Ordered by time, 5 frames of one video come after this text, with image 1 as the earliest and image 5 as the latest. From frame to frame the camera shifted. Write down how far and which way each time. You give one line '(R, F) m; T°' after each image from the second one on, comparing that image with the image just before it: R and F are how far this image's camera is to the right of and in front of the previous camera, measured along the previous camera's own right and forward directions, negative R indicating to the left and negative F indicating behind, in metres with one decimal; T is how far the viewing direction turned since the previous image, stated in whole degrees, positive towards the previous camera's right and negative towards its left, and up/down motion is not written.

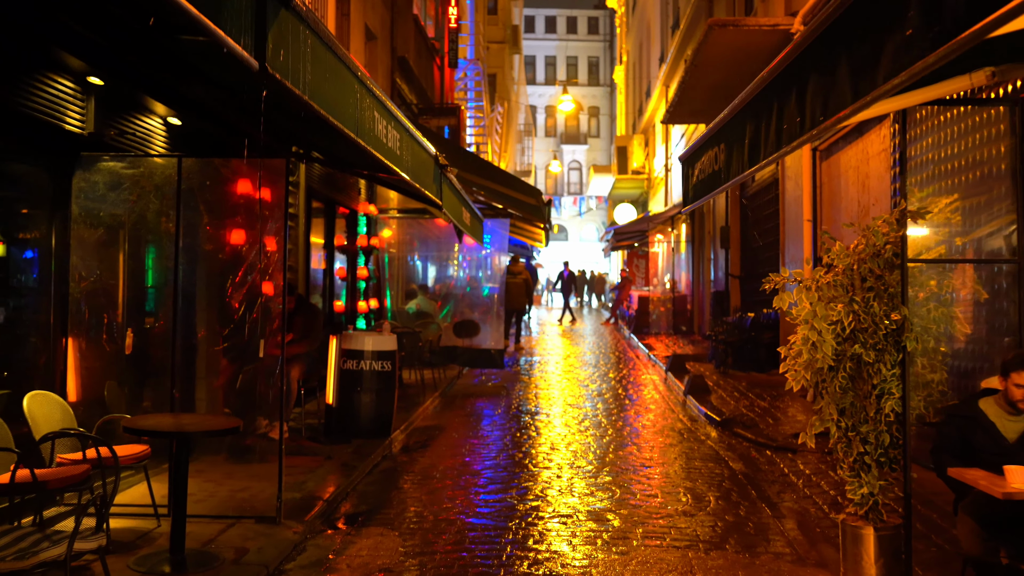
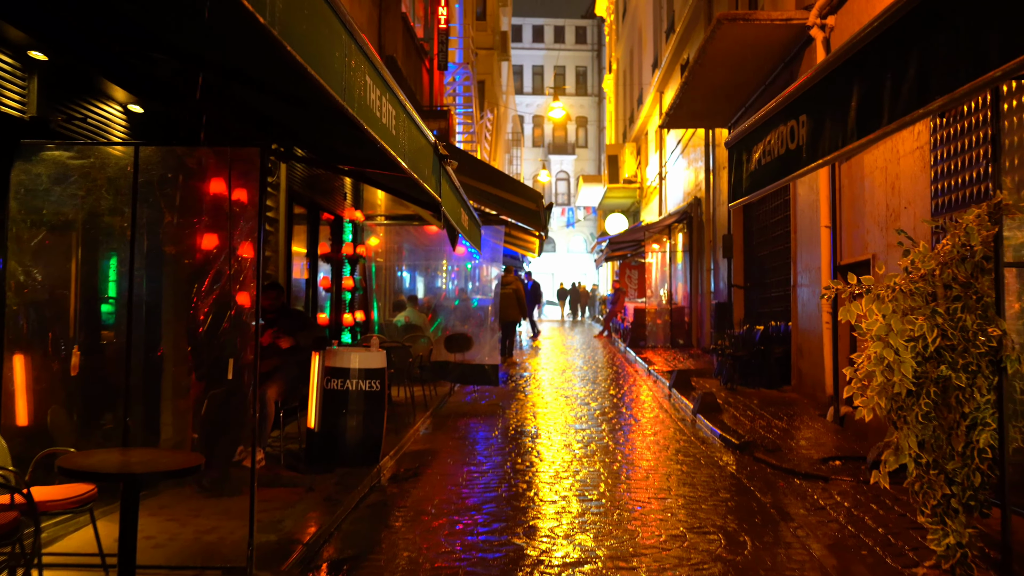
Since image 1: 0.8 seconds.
(-0.1, +0.7) m; +1°
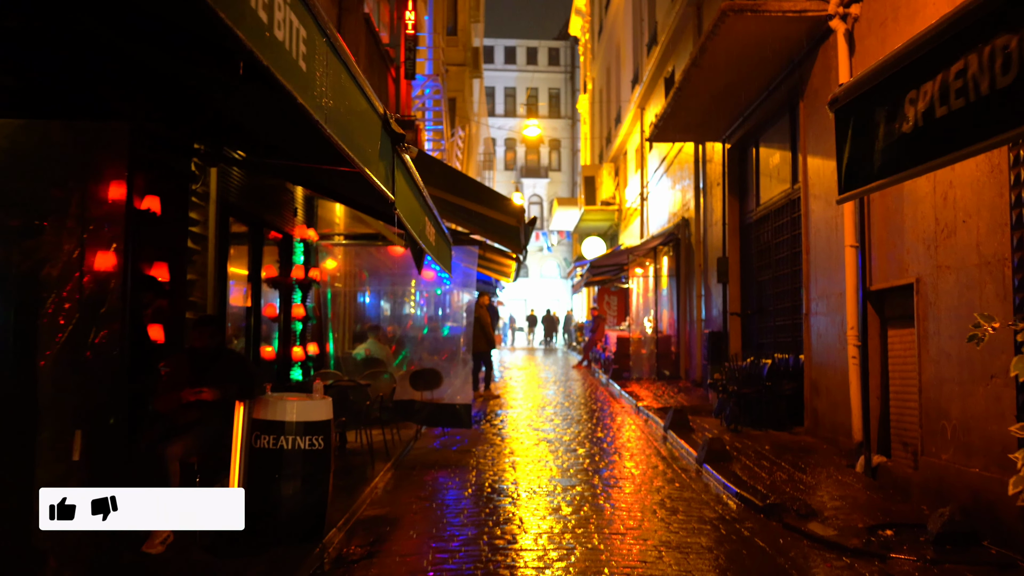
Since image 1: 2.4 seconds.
(0.0, +1.4) m; +2°
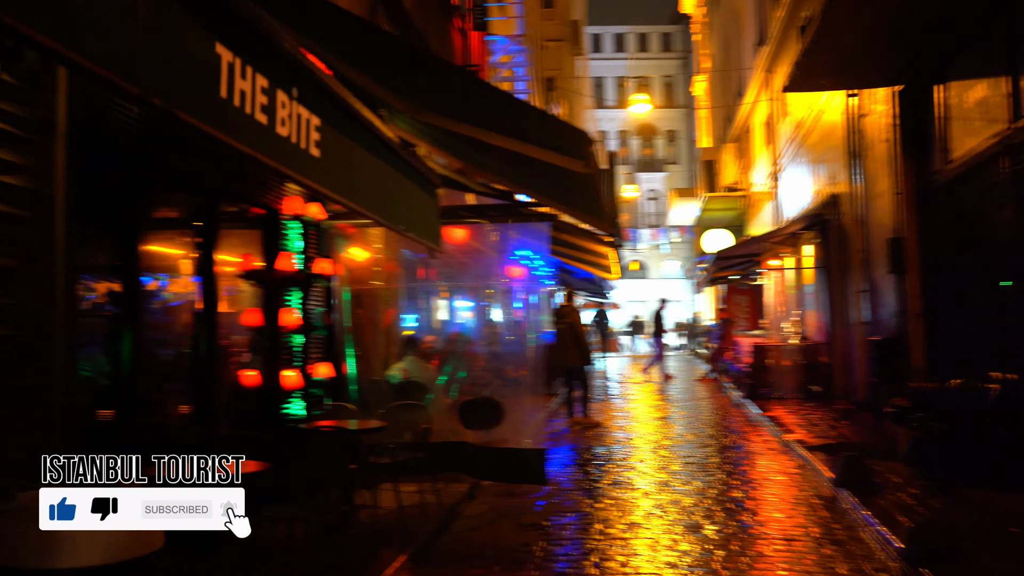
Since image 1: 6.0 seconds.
(+0.2, +3.1) m; -7°
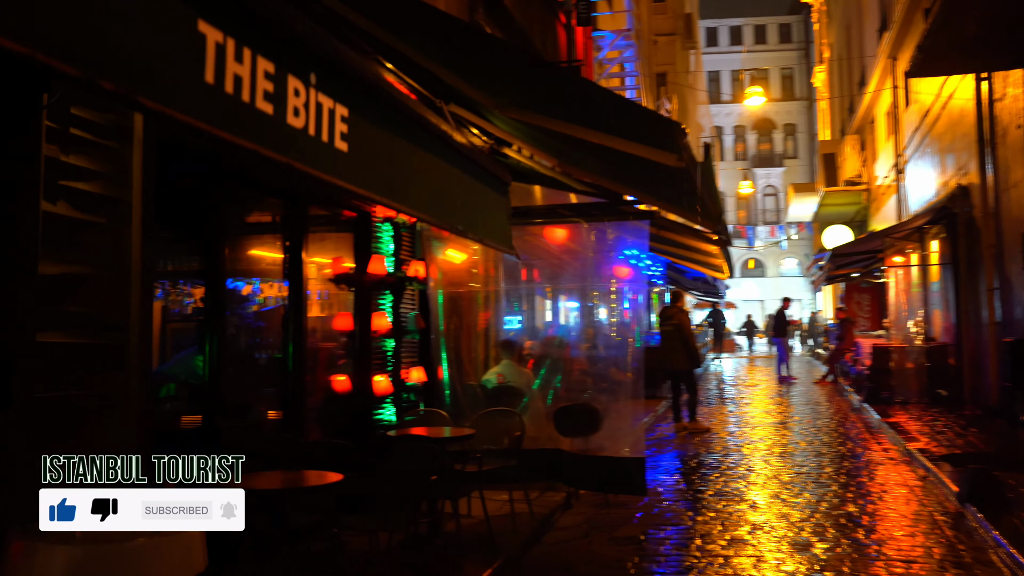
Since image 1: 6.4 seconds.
(+0.1, +0.2) m; -7°
